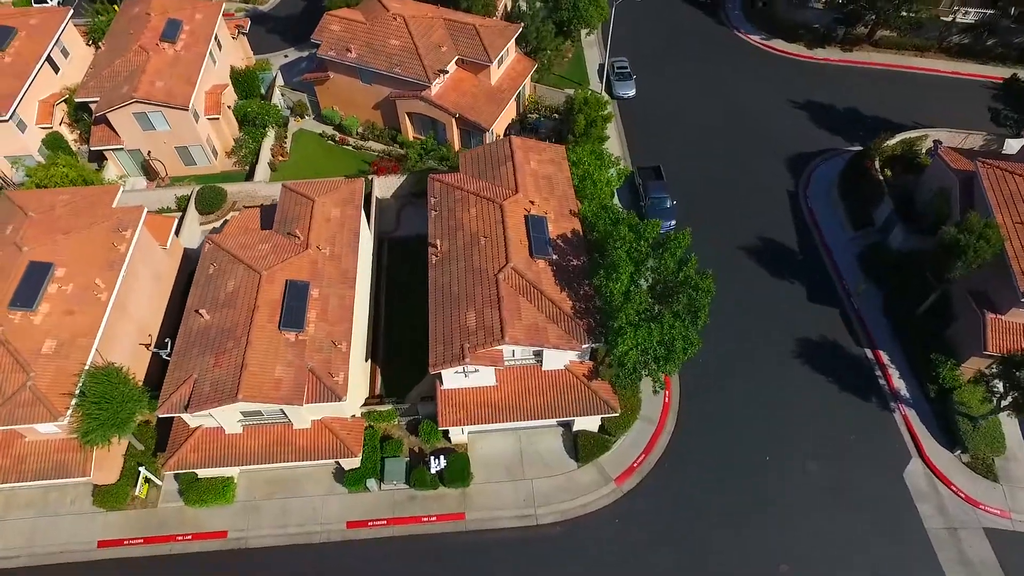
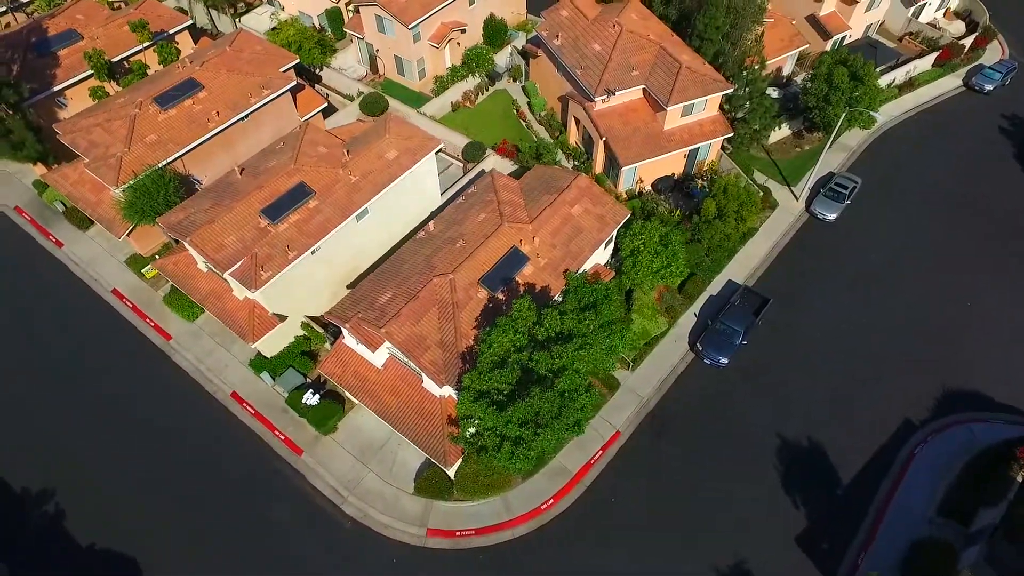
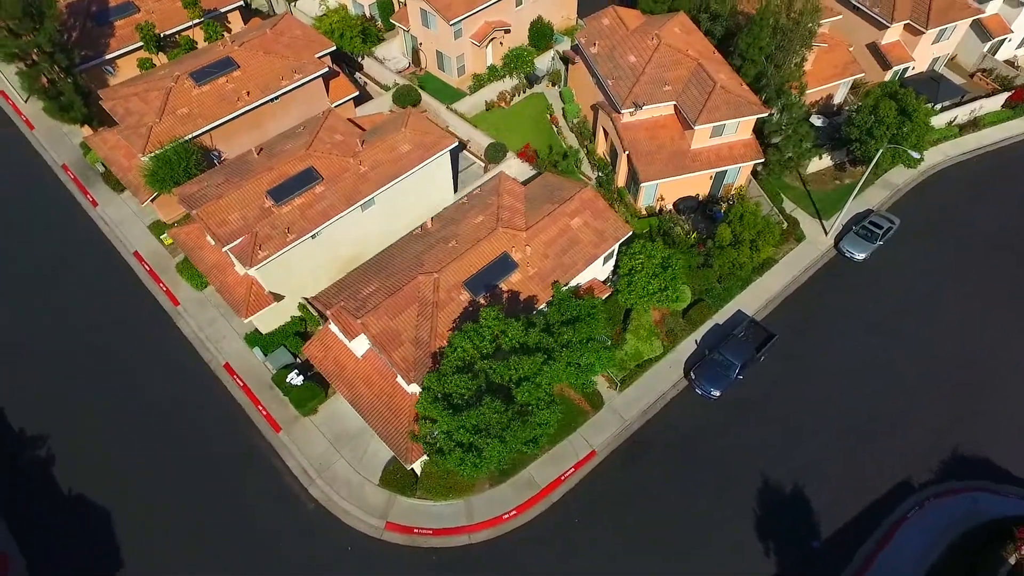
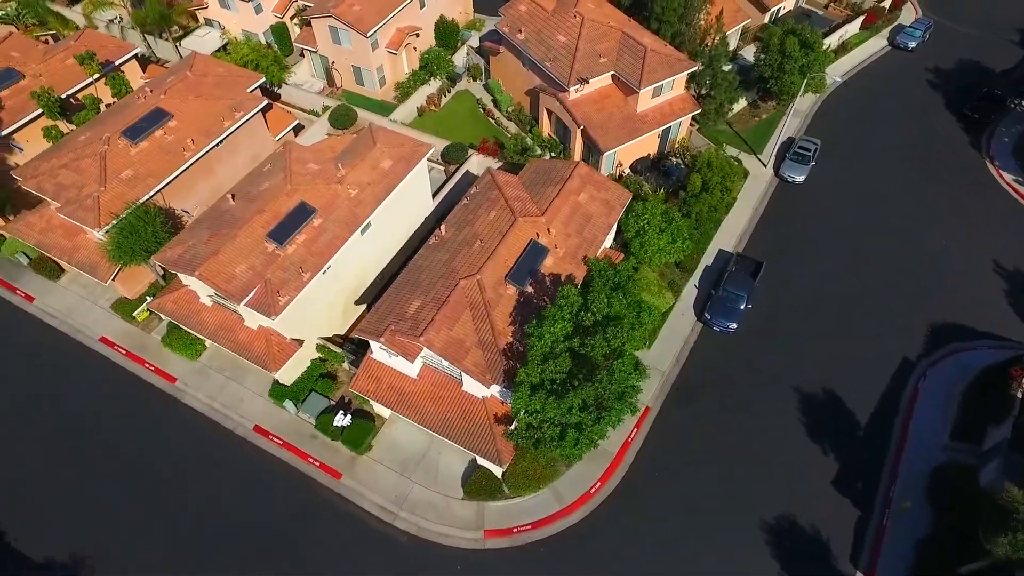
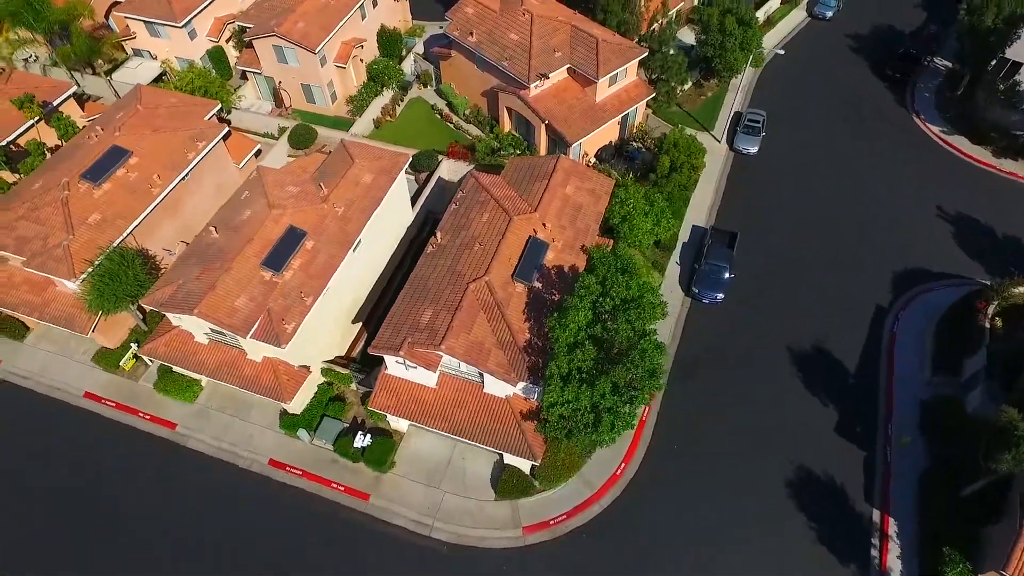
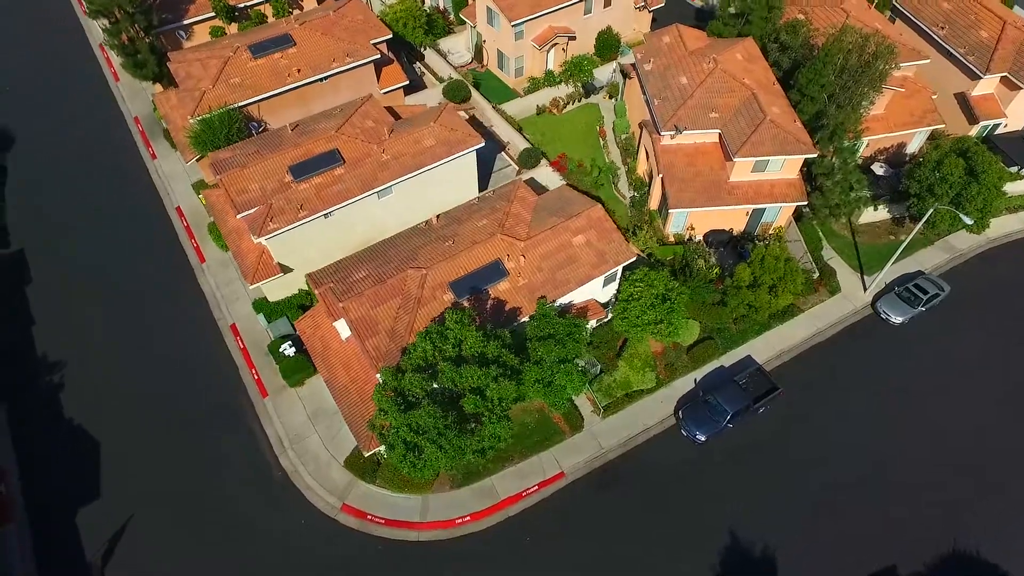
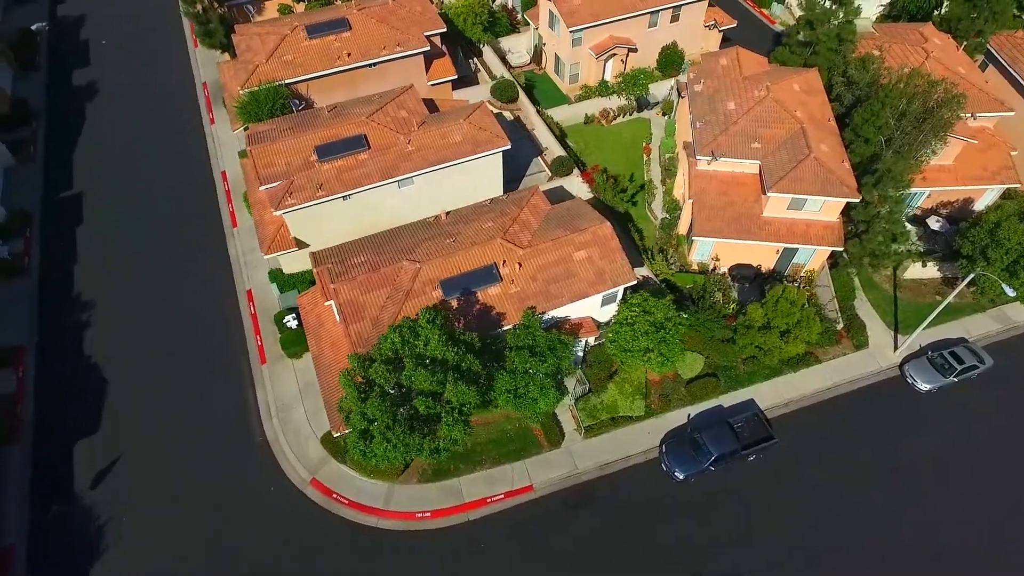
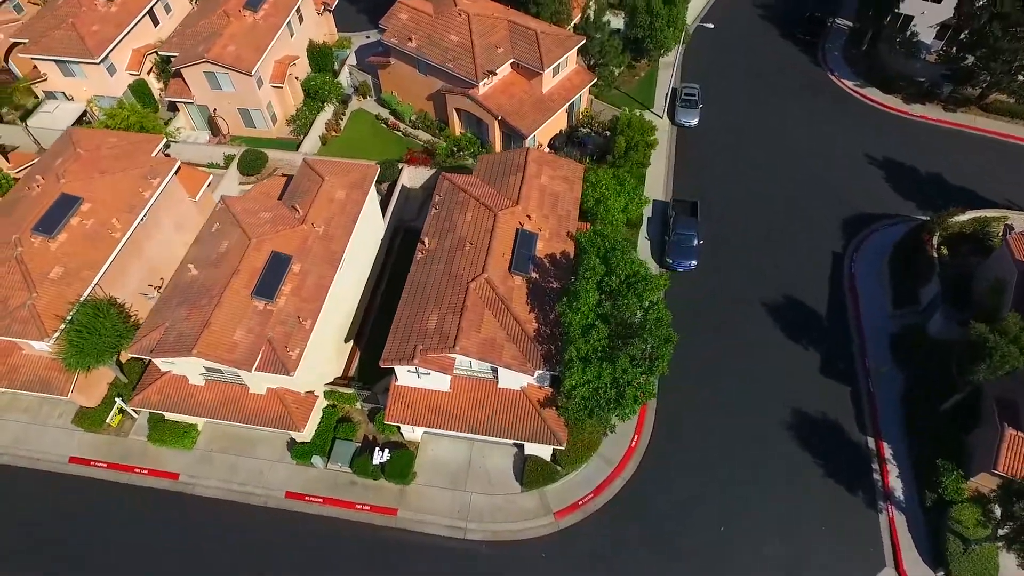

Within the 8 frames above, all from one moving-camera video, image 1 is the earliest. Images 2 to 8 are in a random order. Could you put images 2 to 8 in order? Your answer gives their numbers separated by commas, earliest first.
8, 5, 4, 2, 3, 6, 7
